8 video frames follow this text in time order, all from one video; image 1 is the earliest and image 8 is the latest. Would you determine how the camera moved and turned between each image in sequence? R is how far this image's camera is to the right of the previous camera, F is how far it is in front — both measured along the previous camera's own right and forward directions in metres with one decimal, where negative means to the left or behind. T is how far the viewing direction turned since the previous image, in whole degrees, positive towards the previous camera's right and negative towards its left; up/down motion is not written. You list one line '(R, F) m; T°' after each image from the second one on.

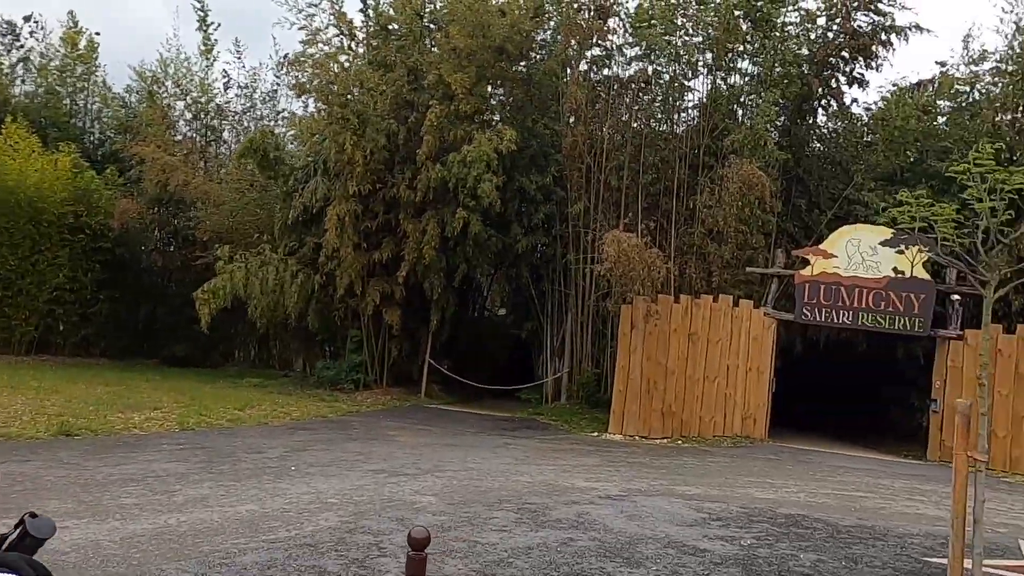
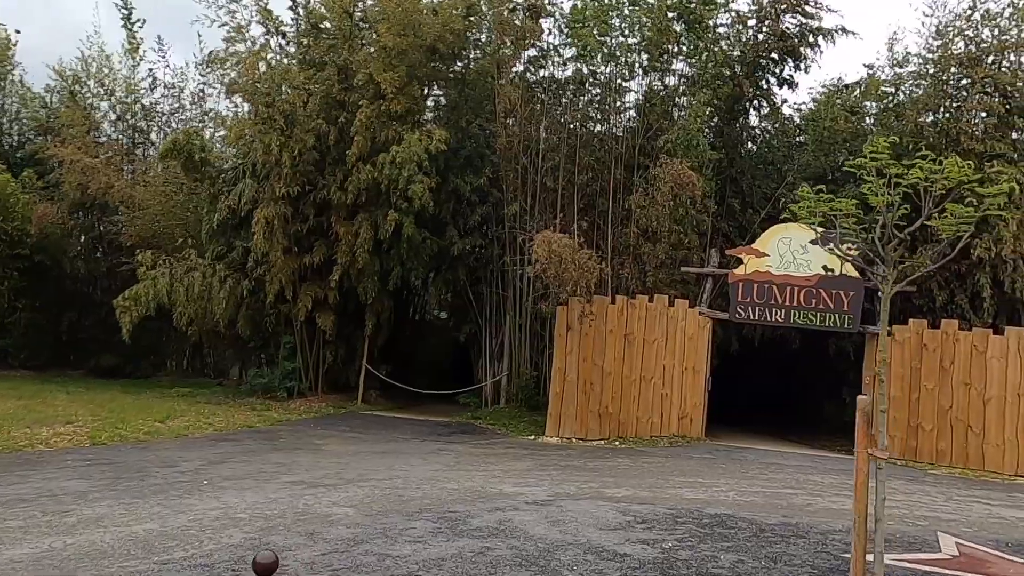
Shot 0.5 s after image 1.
(+0.2, +0.1) m; +4°
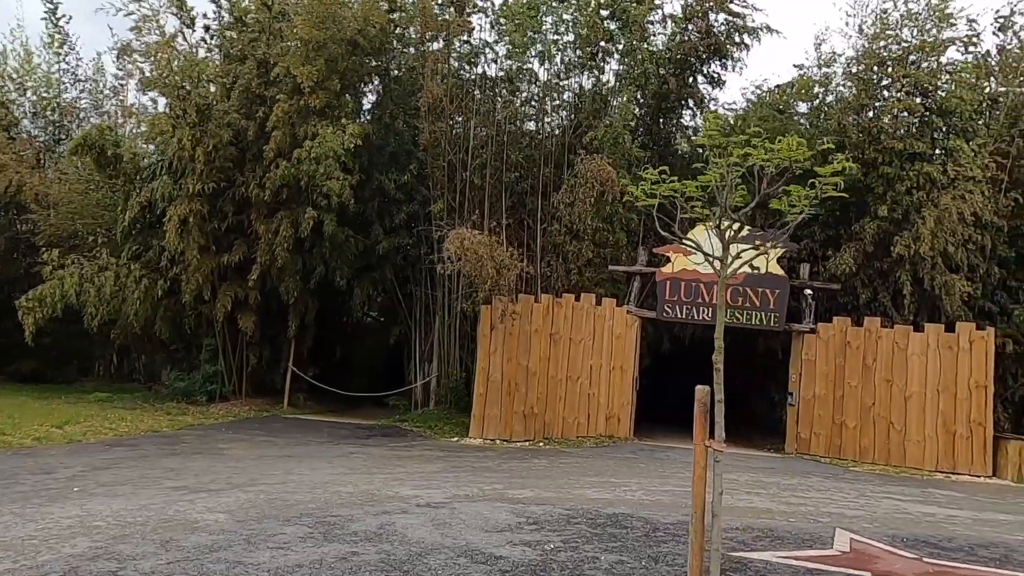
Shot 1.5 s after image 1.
(+0.6, +0.2) m; +3°
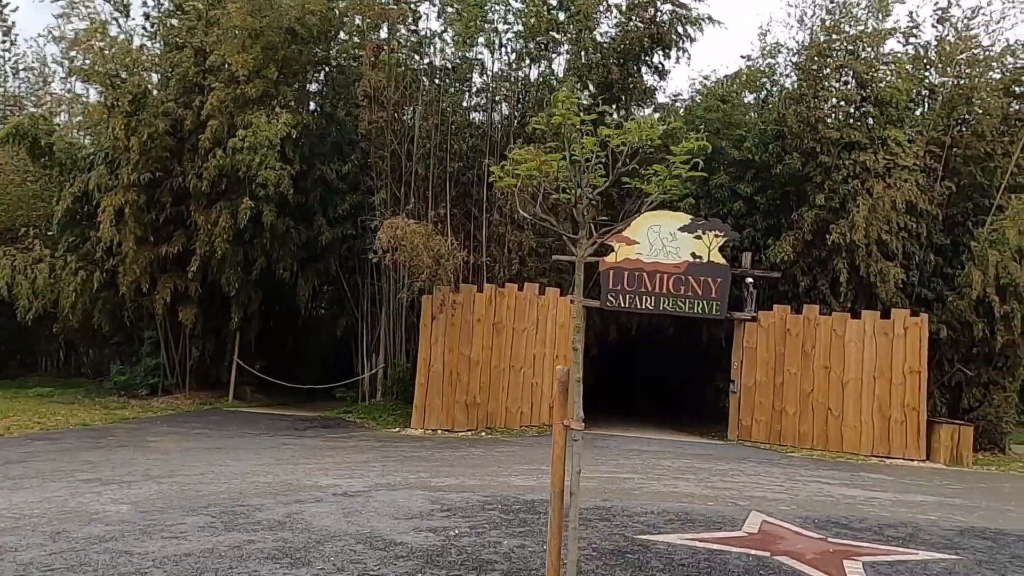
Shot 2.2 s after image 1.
(+0.5, 0.0) m; +2°
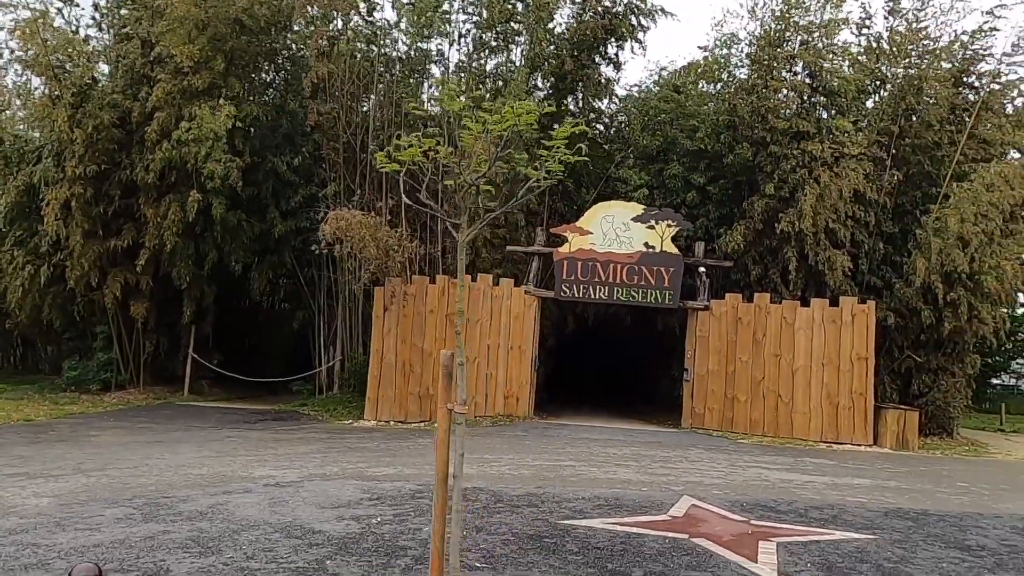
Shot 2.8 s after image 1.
(+0.4, 0.0) m; +1°
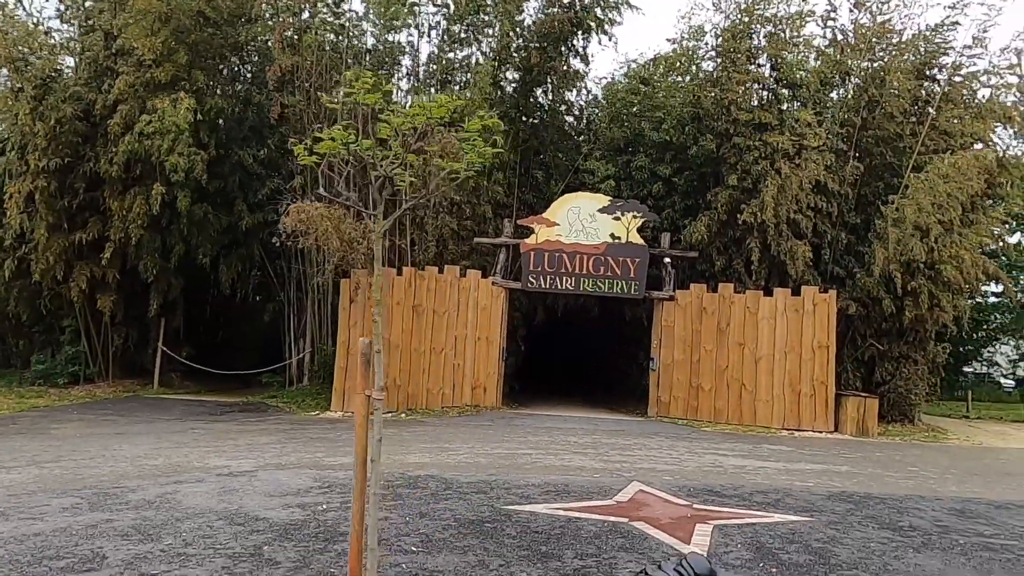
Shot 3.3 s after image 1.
(+0.3, -0.1) m; +1°
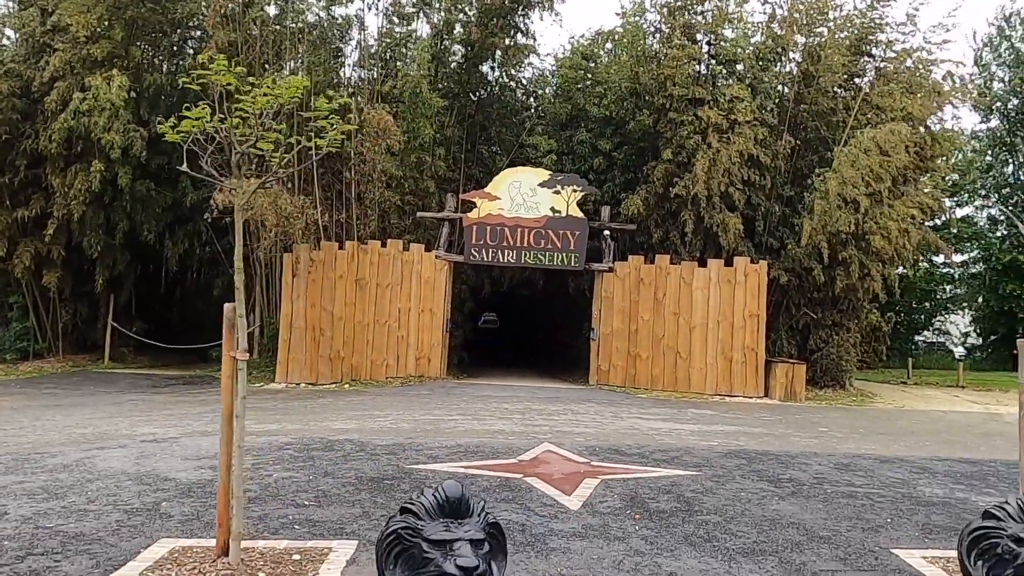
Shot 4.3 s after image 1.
(+0.6, -0.3) m; +1°
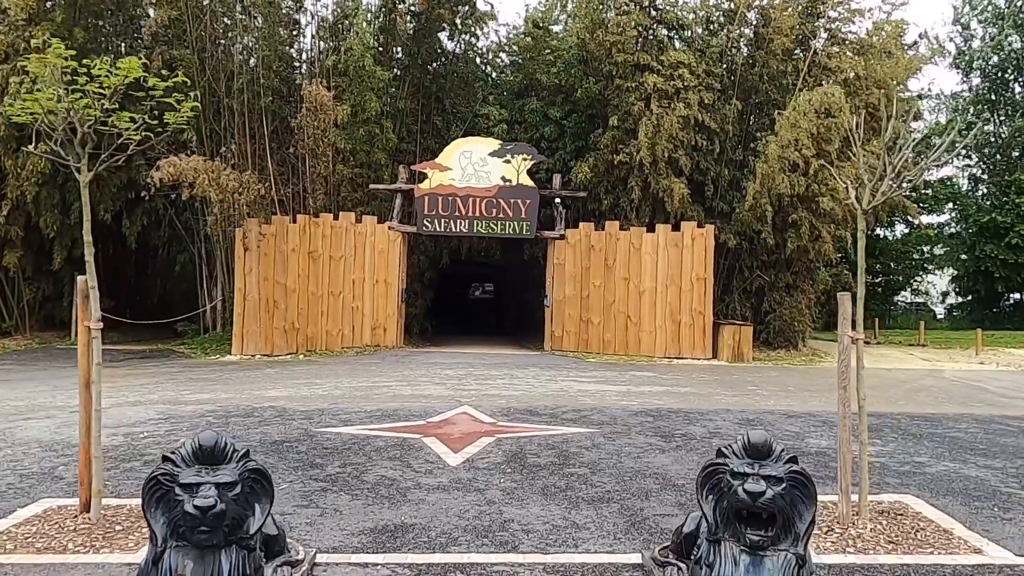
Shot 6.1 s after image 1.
(+0.8, -0.2) m; 0°
